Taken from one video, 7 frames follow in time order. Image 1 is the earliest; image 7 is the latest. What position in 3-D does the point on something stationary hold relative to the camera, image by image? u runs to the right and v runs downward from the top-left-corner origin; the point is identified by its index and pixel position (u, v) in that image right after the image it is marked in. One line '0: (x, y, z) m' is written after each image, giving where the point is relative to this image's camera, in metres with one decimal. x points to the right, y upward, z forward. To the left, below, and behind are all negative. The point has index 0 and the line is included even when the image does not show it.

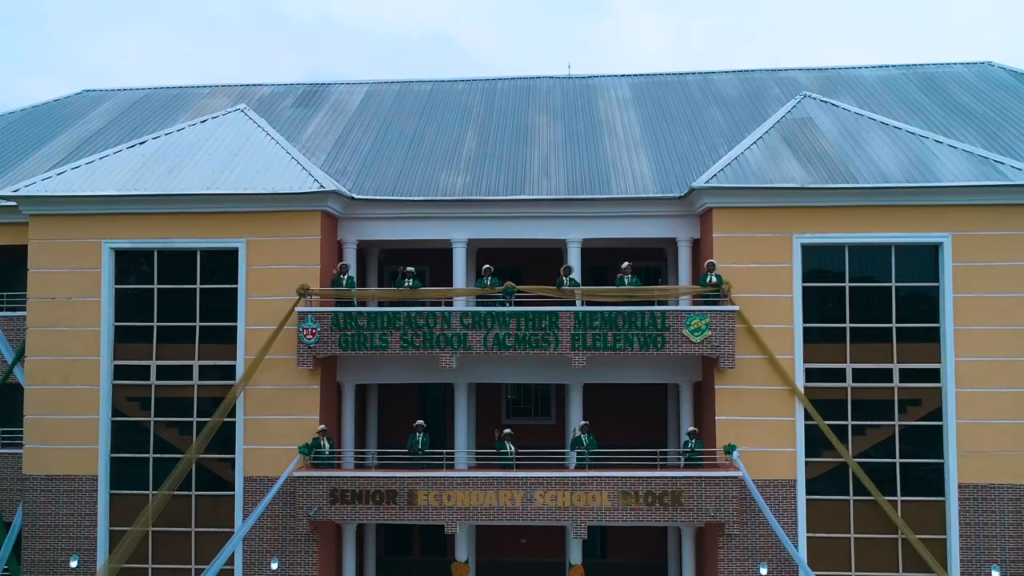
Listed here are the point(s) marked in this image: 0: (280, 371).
0: (-6.2, -2.2, +18.3) m
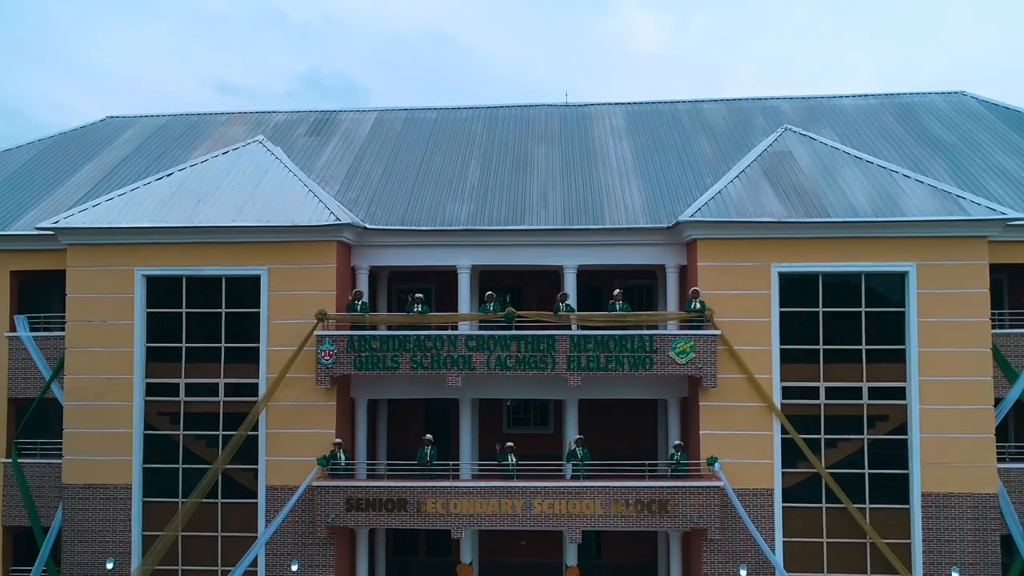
0: (-6.2, -2.9, +19.9) m
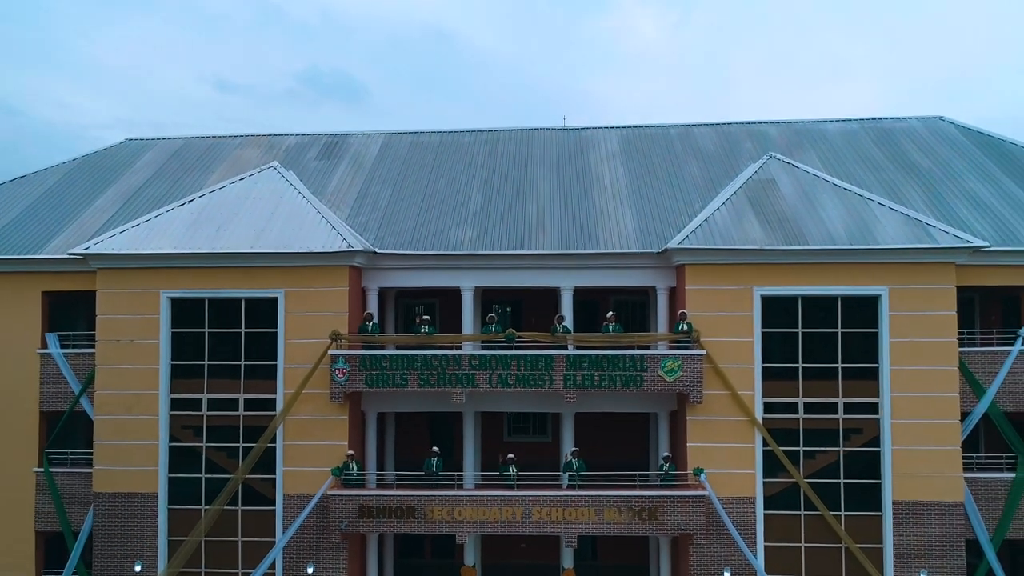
0: (-6.2, -3.6, +21.3) m
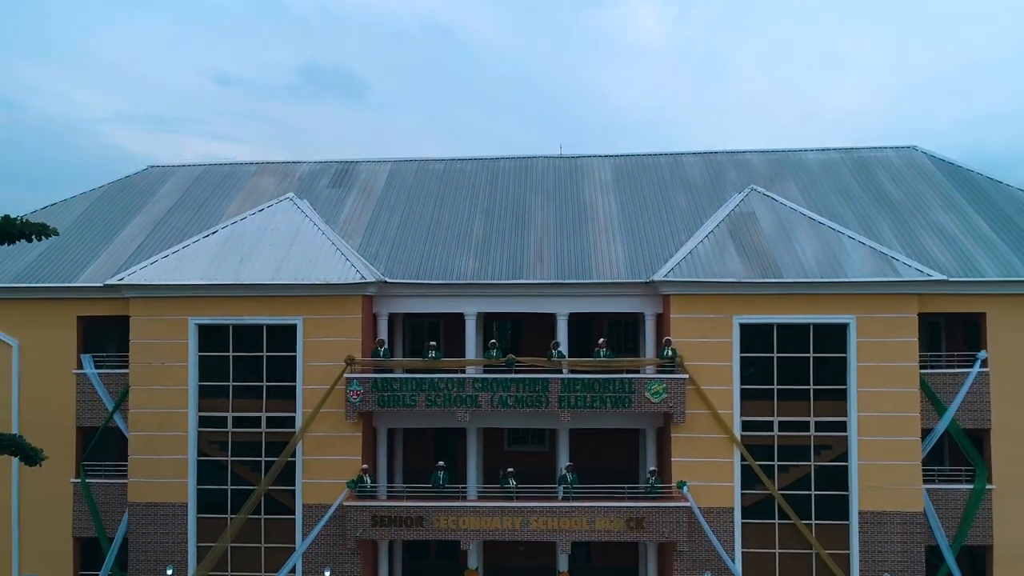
0: (-6.2, -4.6, +23.3) m
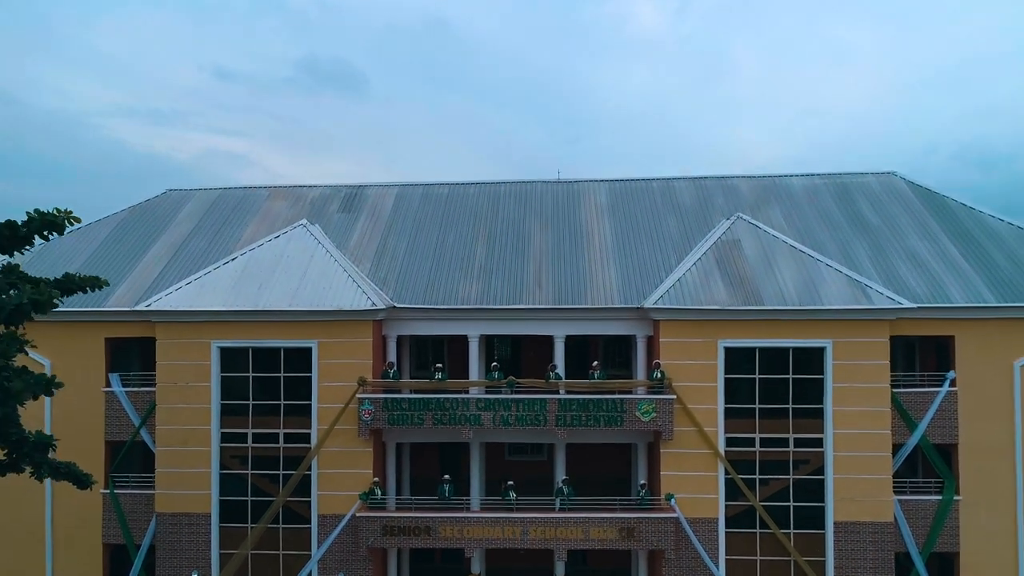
0: (-6.2, -5.5, +25.1) m
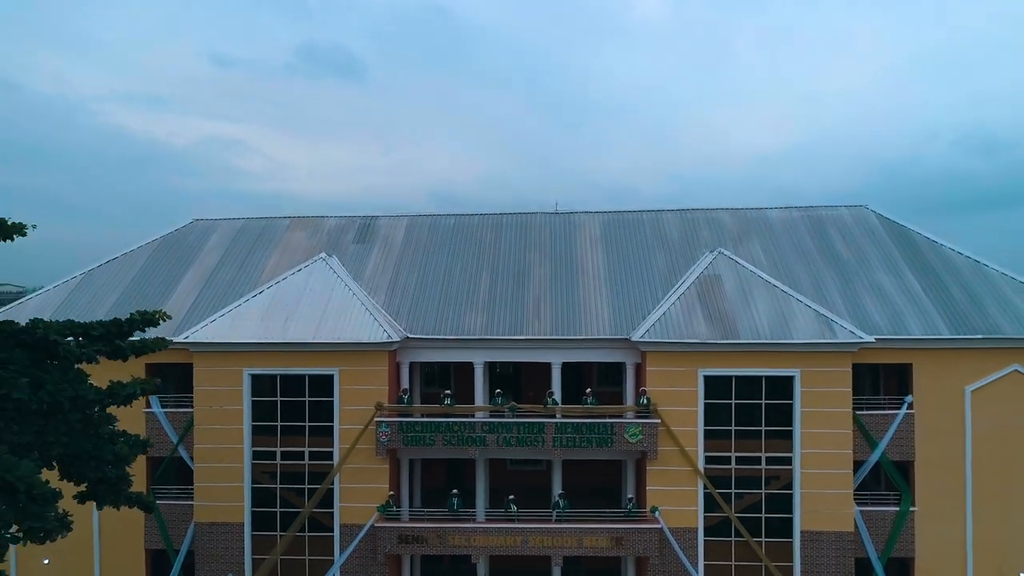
0: (-6.1, -6.9, +28.0) m
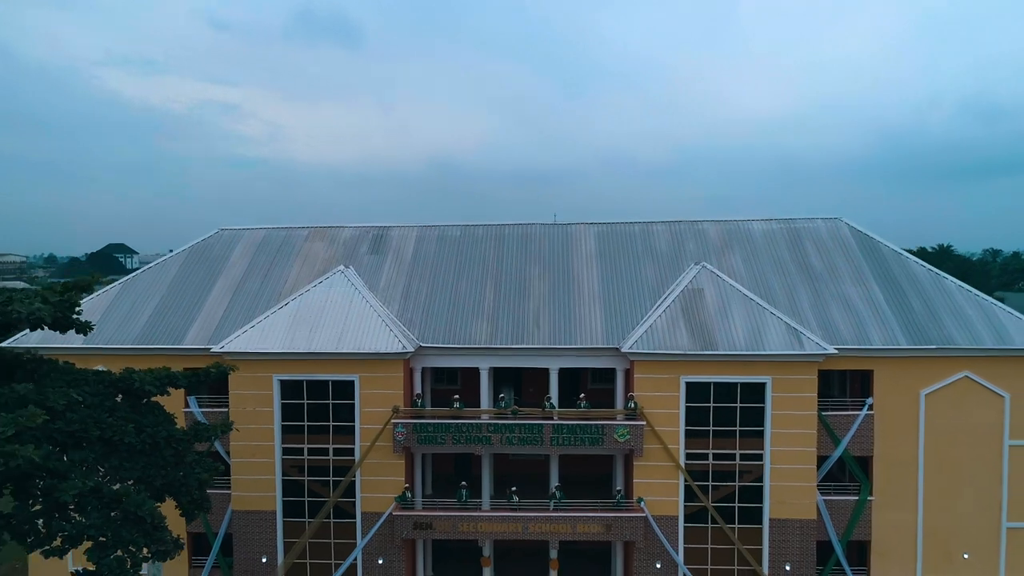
0: (-6.0, -7.6, +31.4) m
